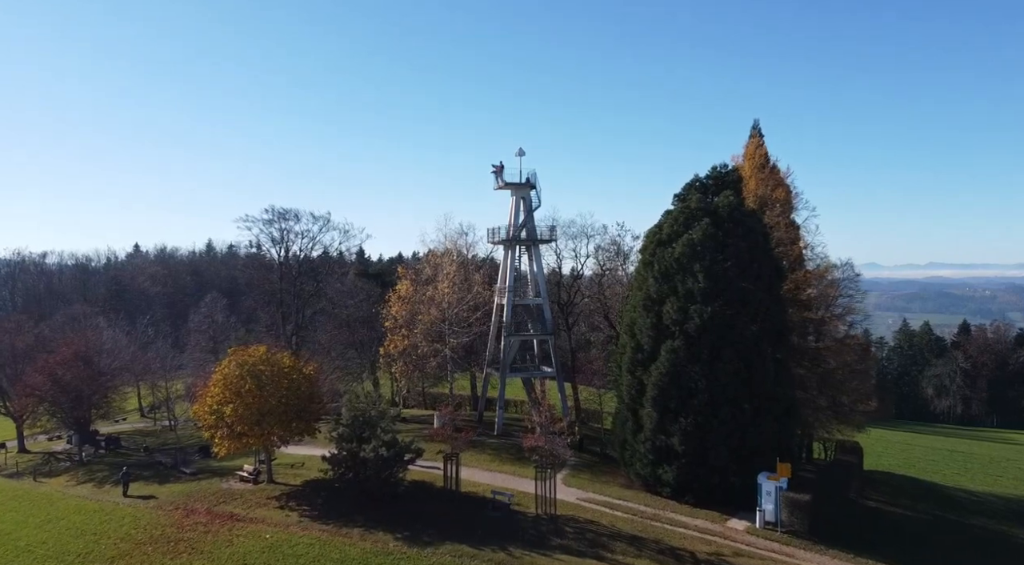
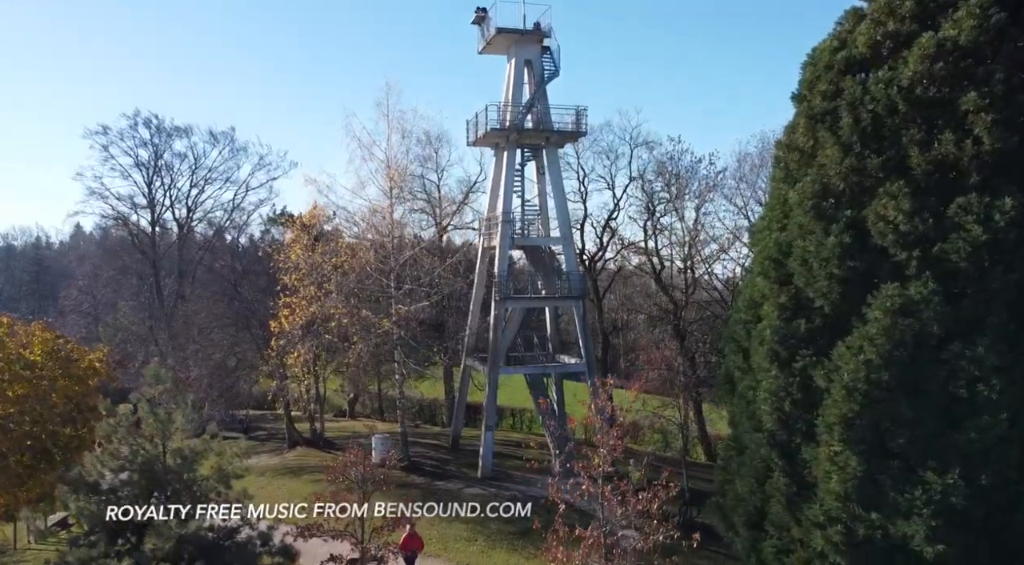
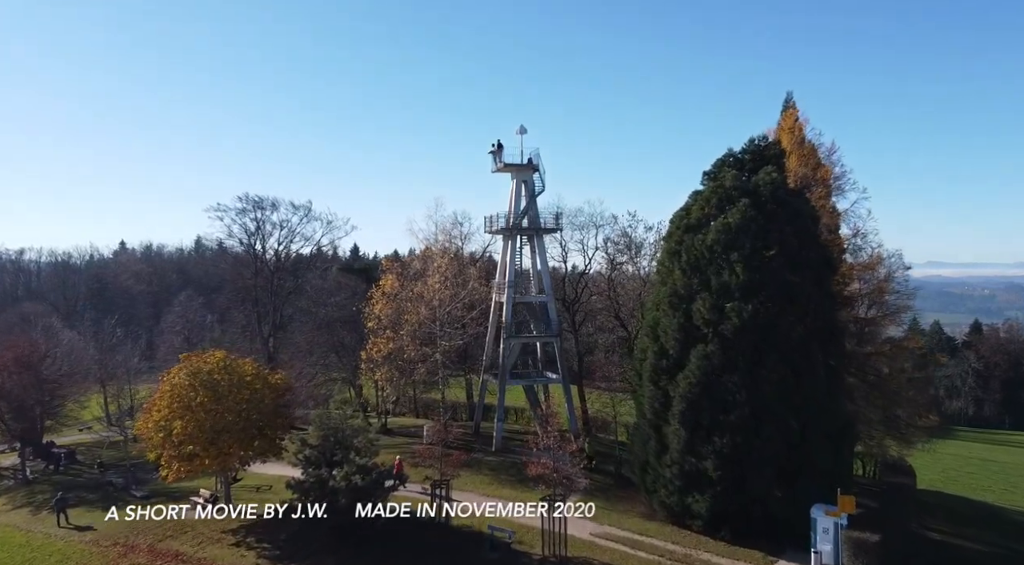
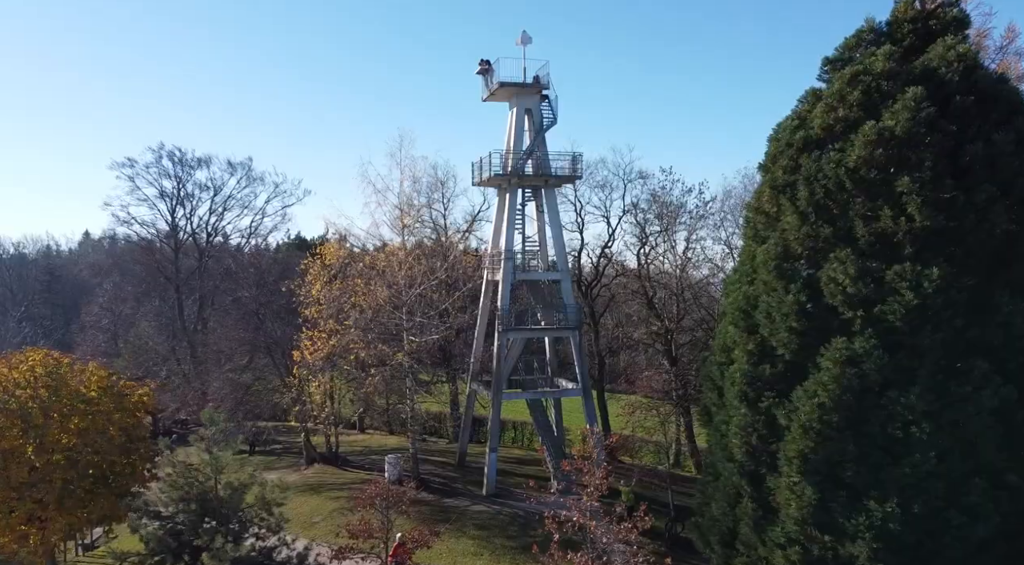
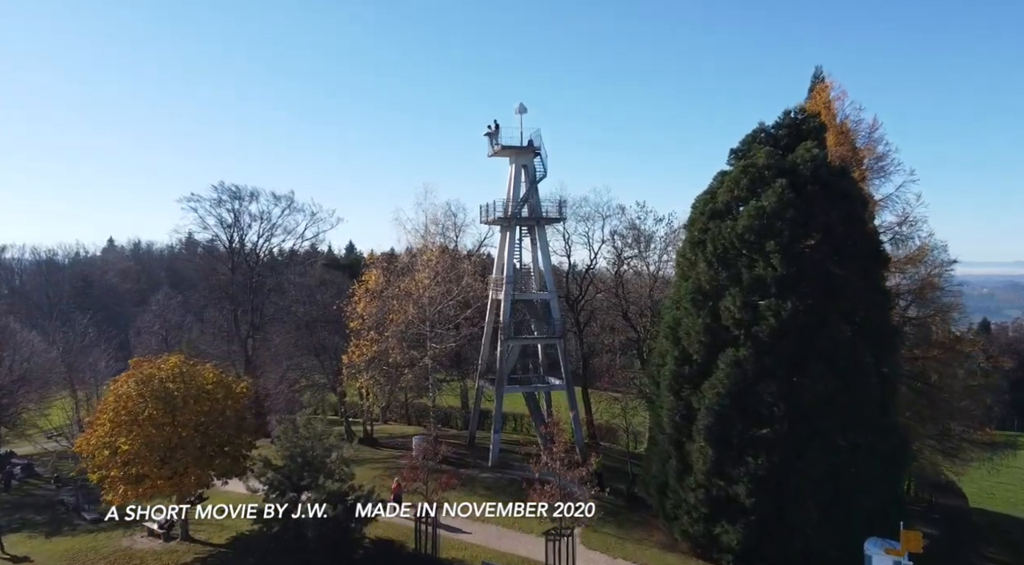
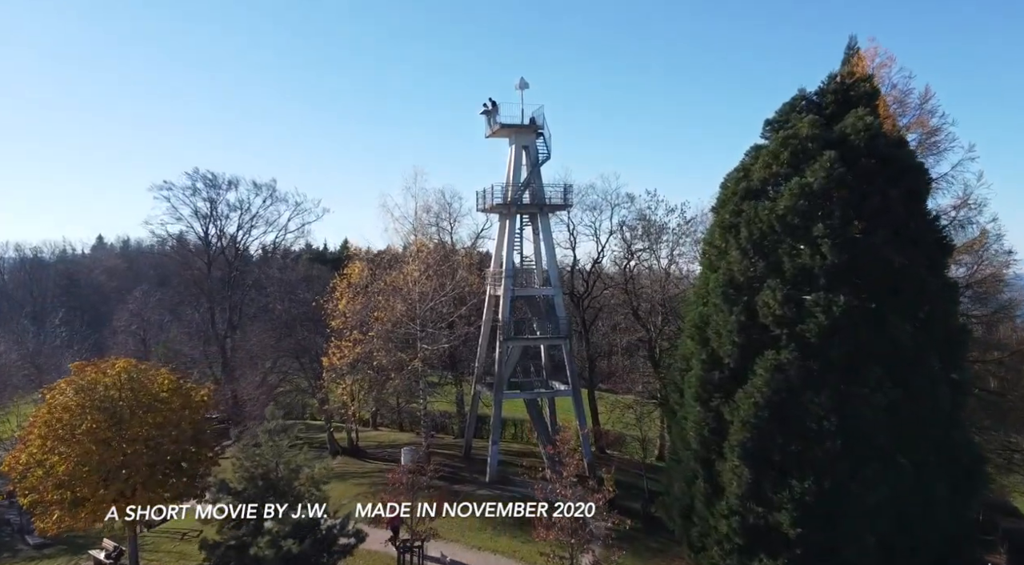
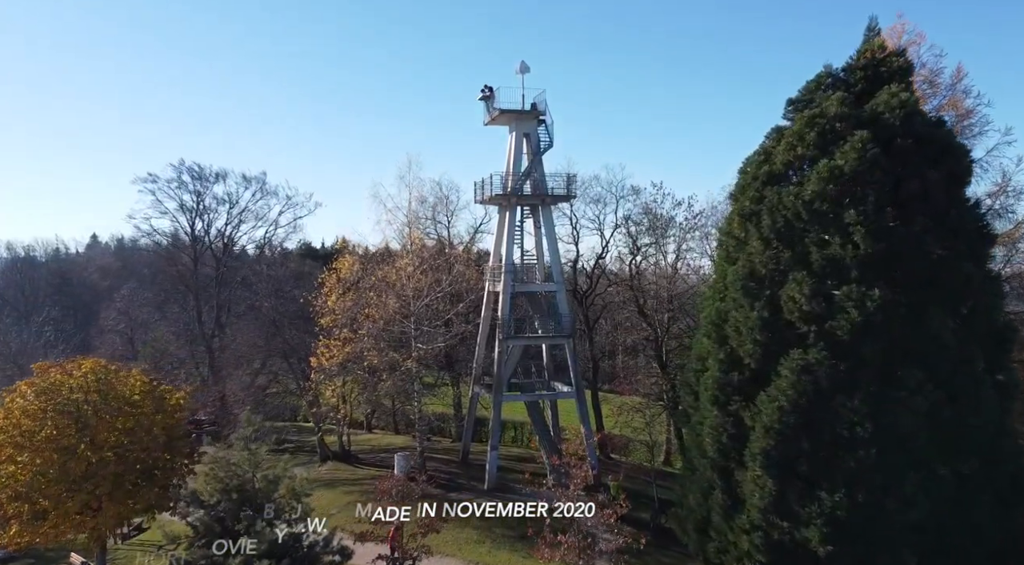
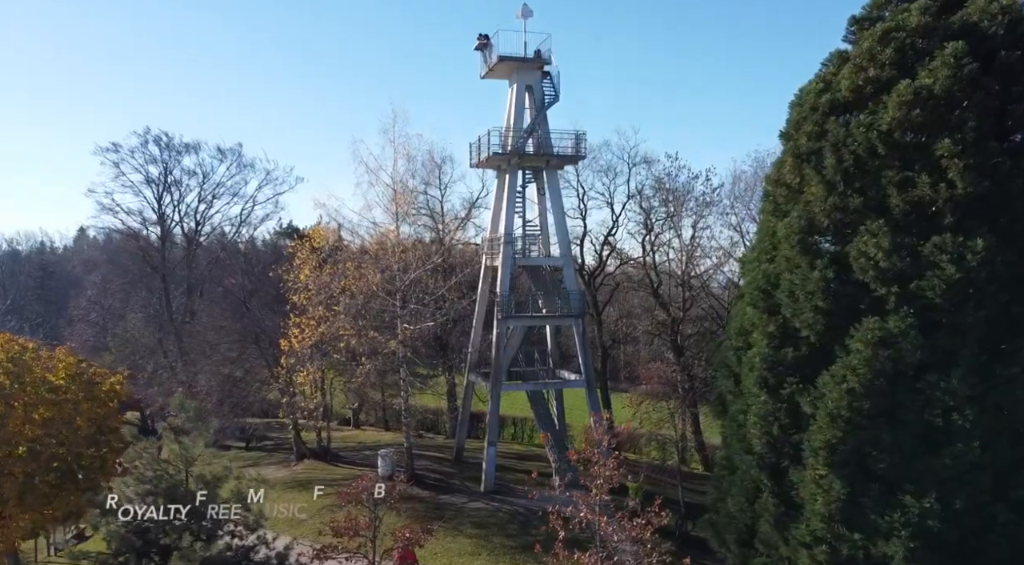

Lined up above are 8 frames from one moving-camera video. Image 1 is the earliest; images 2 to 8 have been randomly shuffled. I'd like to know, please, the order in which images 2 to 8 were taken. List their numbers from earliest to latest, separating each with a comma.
3, 5, 6, 7, 4, 8, 2
